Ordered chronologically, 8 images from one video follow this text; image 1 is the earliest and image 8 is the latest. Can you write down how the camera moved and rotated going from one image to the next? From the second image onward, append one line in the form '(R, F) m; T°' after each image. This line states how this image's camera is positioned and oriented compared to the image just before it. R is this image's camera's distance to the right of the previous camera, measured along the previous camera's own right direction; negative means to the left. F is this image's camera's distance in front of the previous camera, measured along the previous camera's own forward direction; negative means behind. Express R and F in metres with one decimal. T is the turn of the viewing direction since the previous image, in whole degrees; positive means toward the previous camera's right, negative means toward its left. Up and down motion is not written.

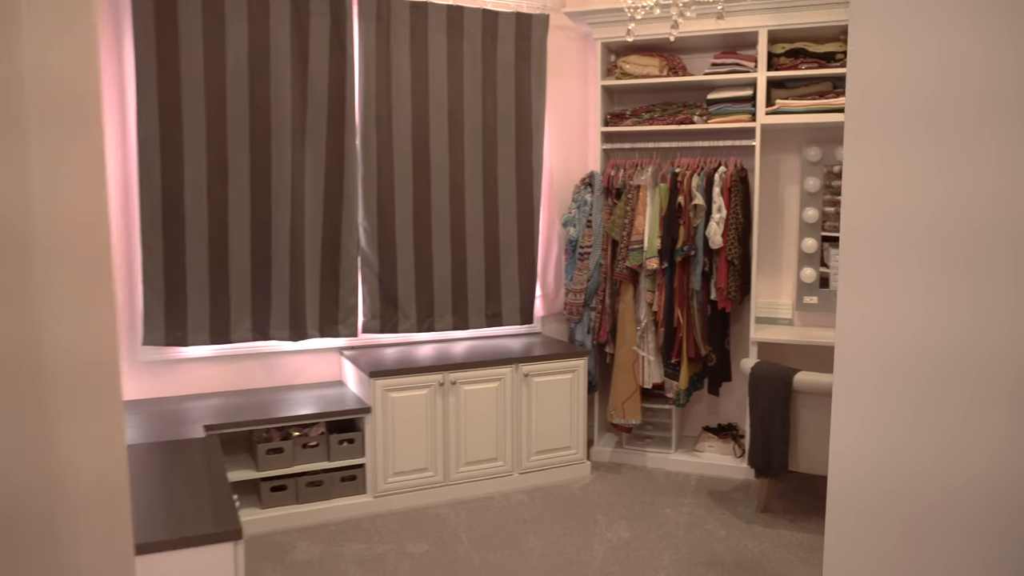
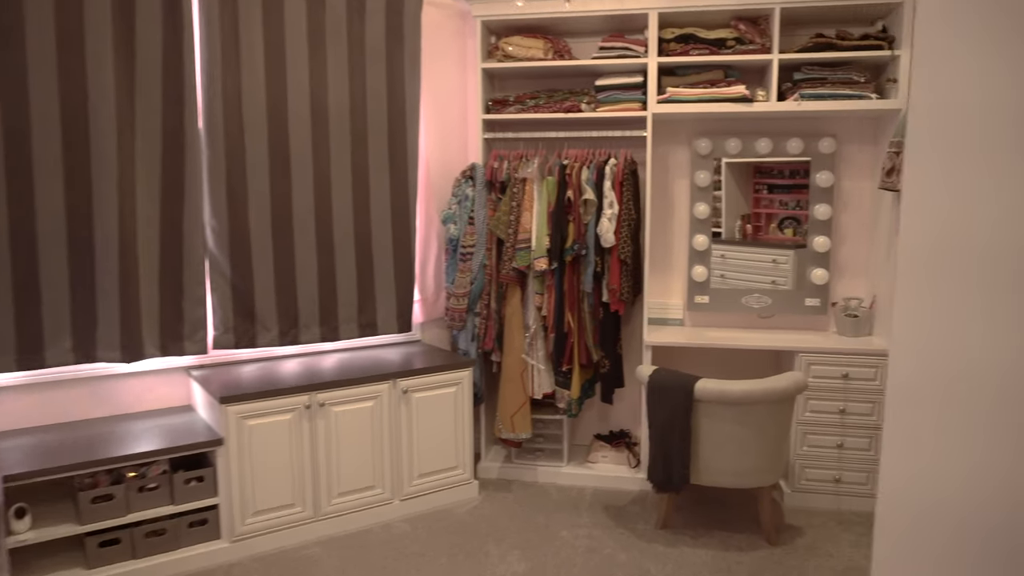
(0.0, +0.3) m; +9°
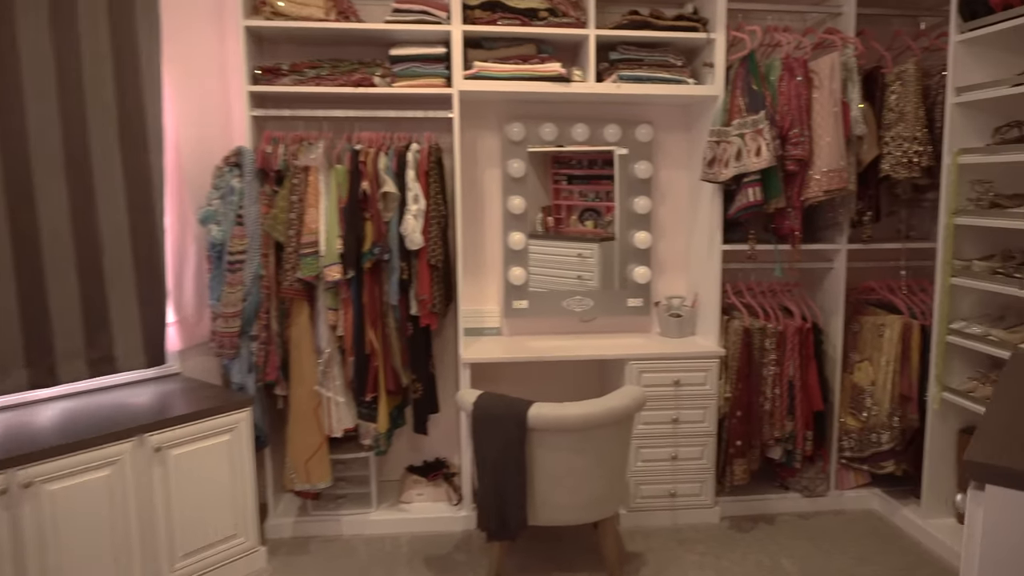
(-0.1, +0.5) m; +18°
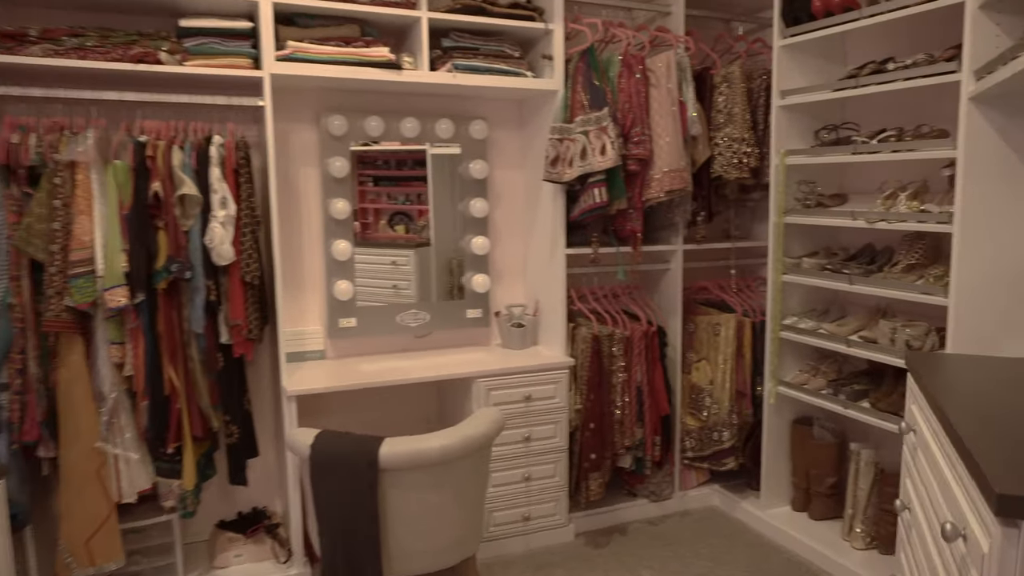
(-0.2, +0.3) m; +17°
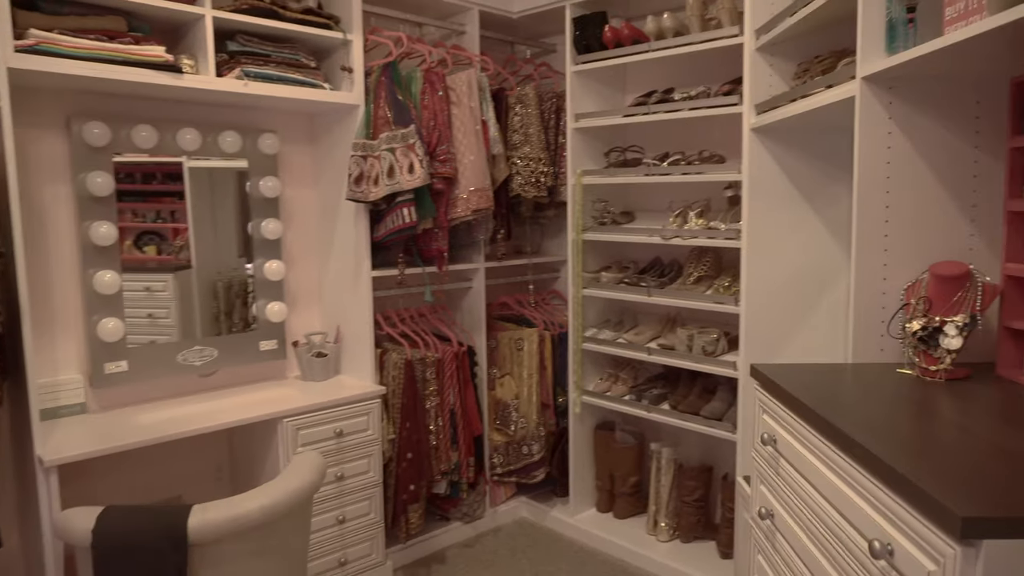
(-0.2, +0.1) m; +20°
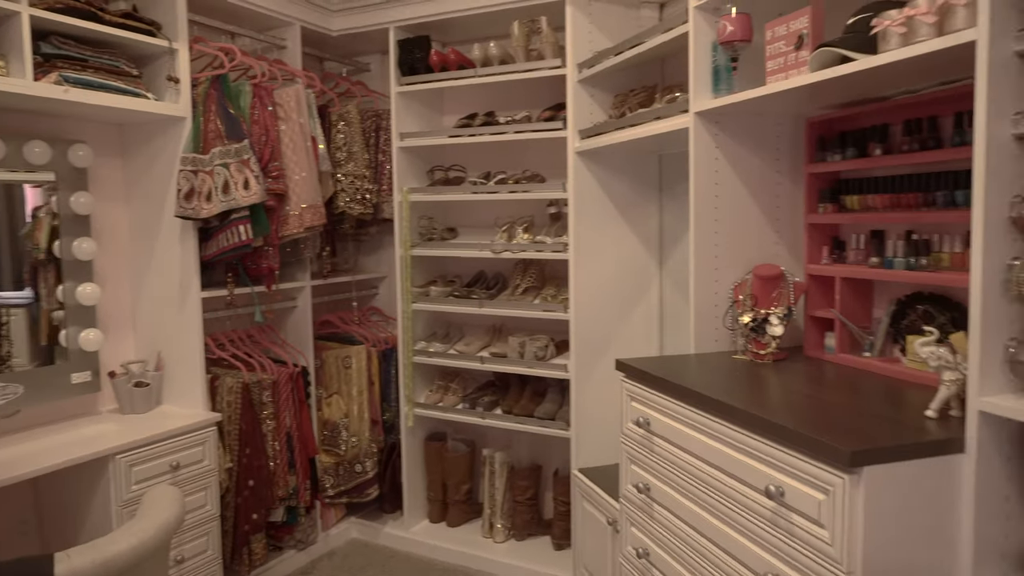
(-0.3, 0.0) m; +19°
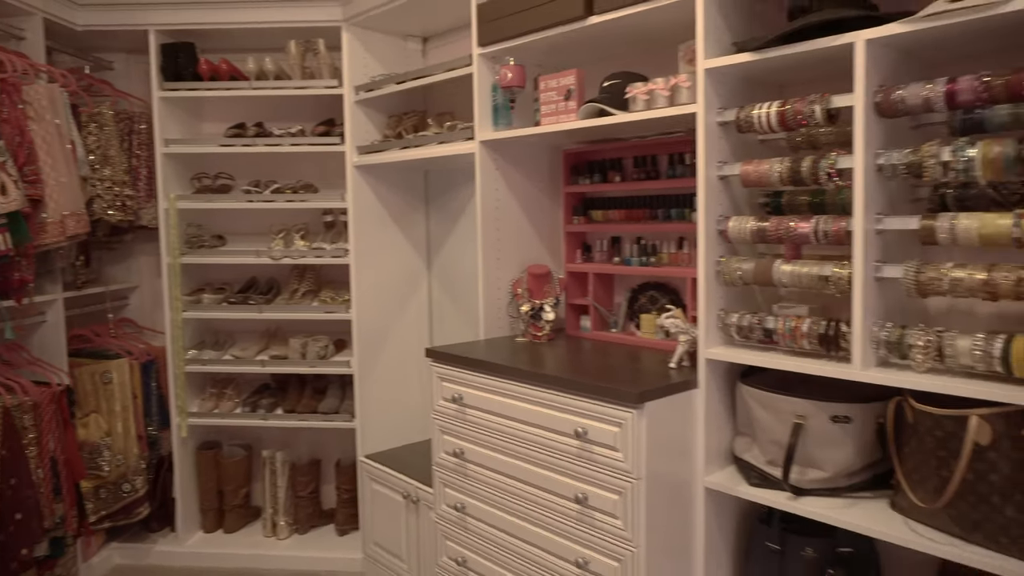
(-0.3, -0.2) m; +23°
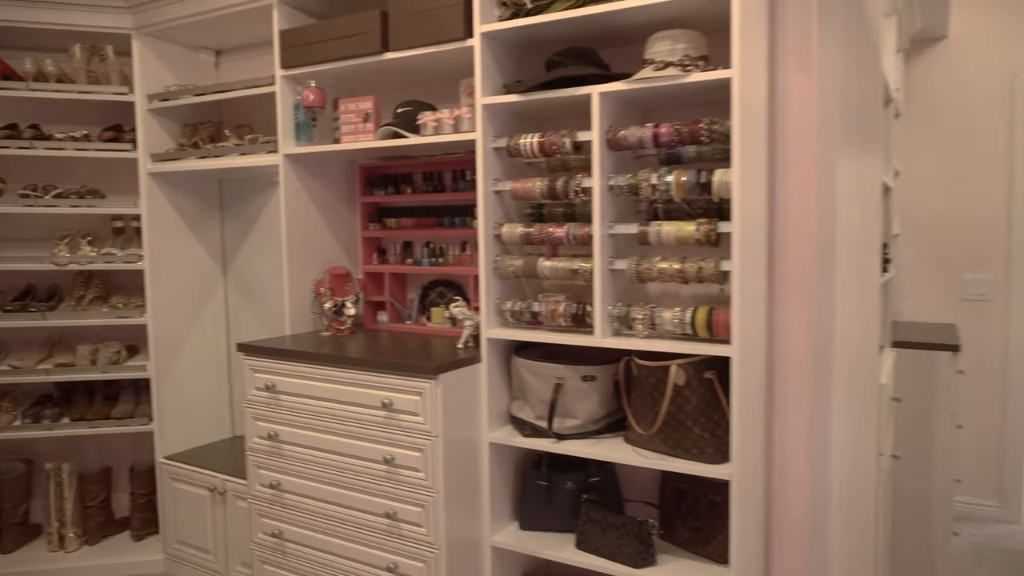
(-0.1, -0.3) m; +17°
